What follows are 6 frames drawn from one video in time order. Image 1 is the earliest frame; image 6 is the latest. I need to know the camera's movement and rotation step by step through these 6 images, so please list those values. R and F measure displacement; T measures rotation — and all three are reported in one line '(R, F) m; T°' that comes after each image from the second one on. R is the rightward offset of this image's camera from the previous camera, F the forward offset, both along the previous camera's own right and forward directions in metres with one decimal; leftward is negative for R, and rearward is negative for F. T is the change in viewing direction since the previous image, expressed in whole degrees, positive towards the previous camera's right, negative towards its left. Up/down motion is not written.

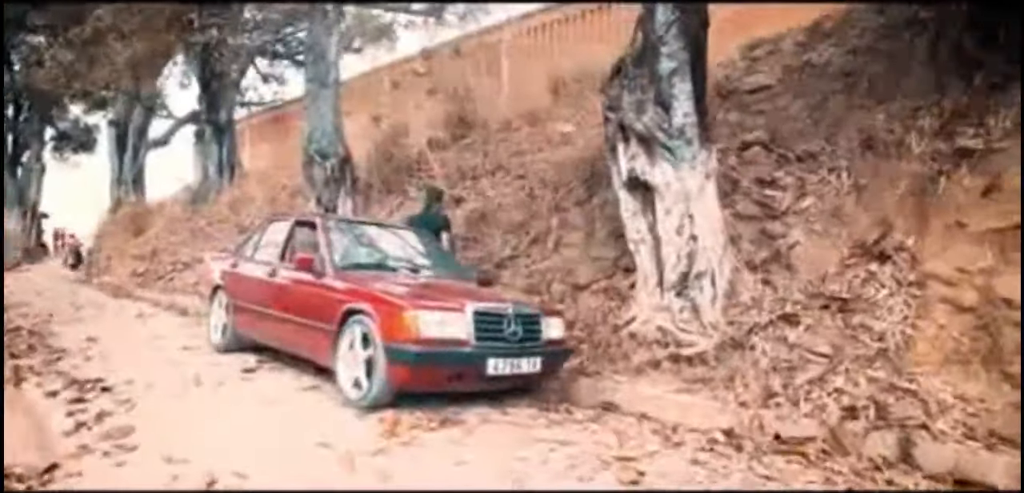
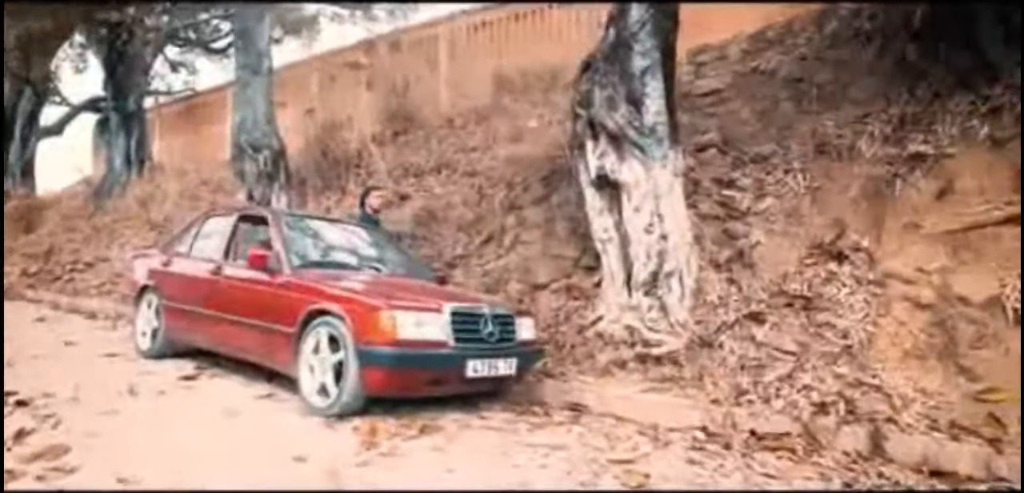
(-0.4, 0.0) m; +8°
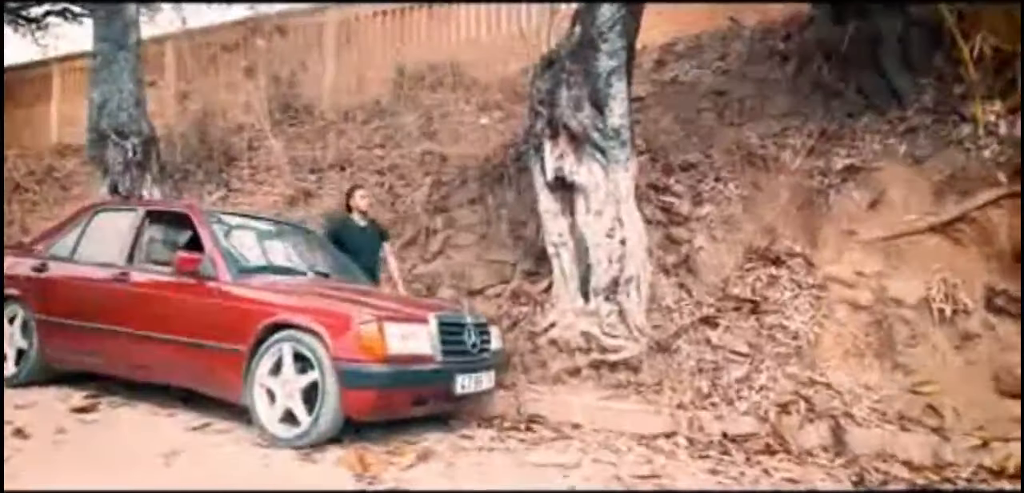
(-1.0, +0.2) m; +18°
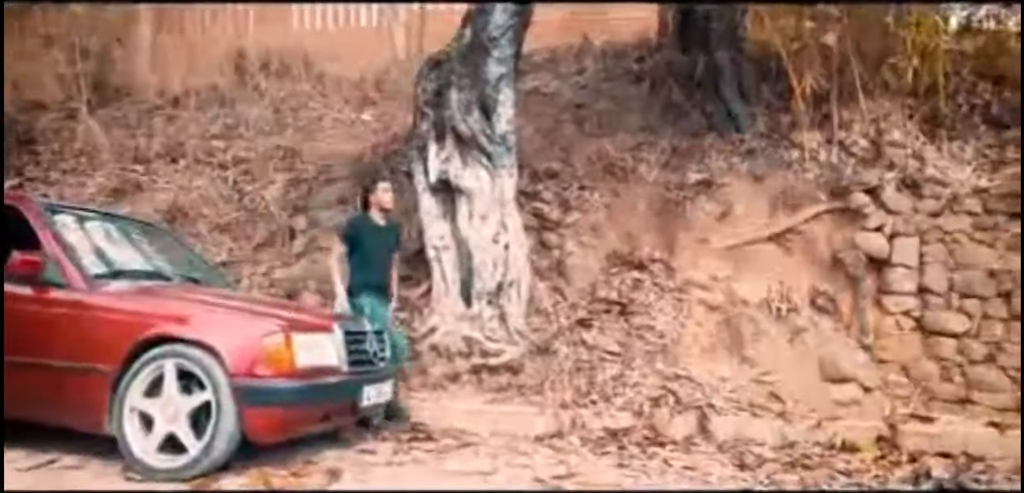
(-0.9, +0.2) m; +20°
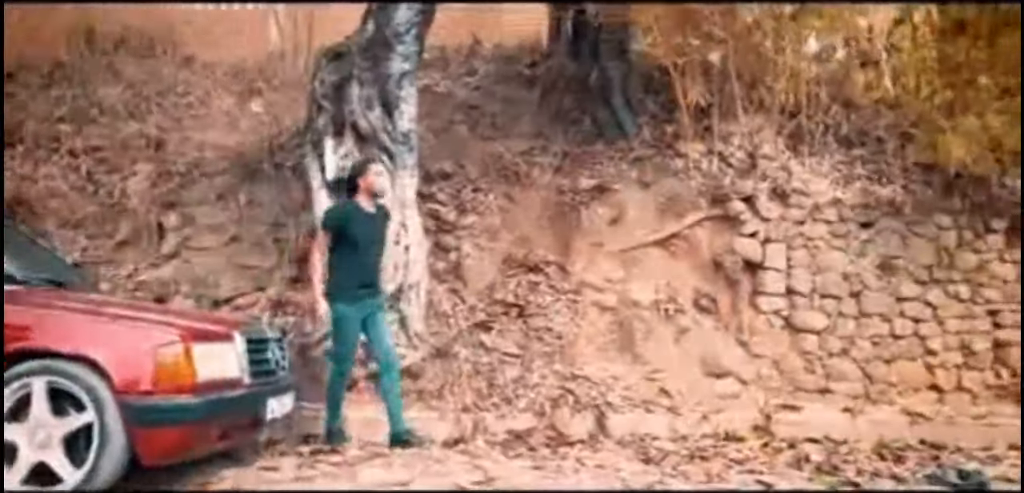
(-0.8, +0.2) m; +18°
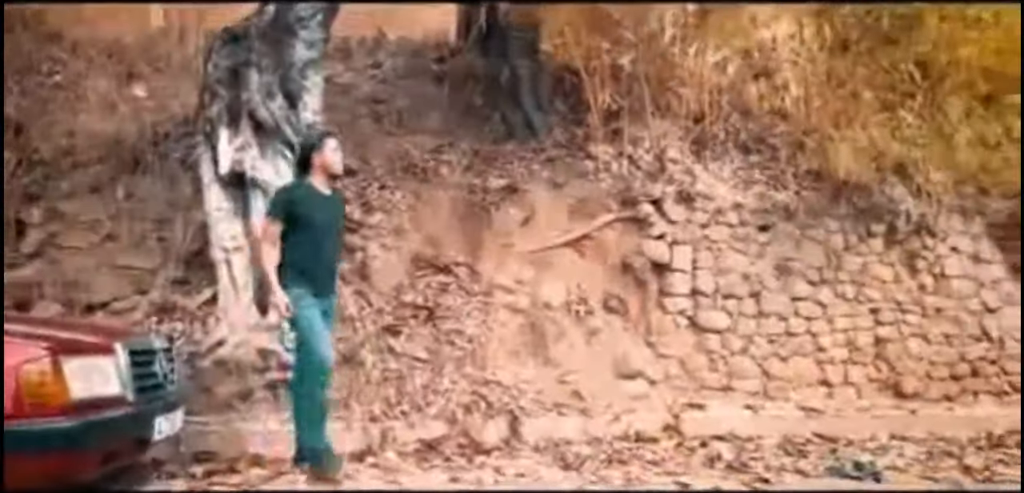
(-0.4, +0.2) m; +11°
